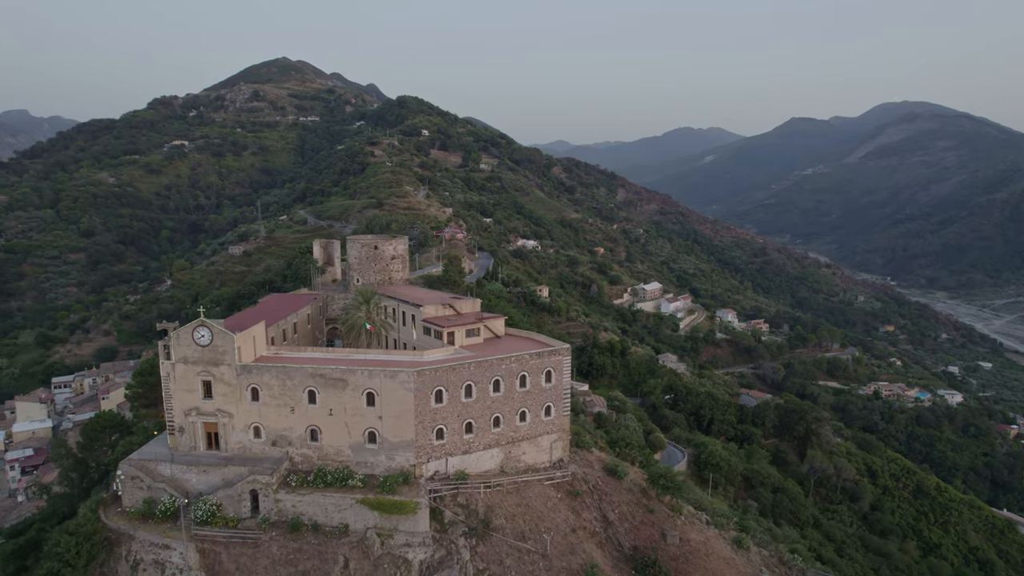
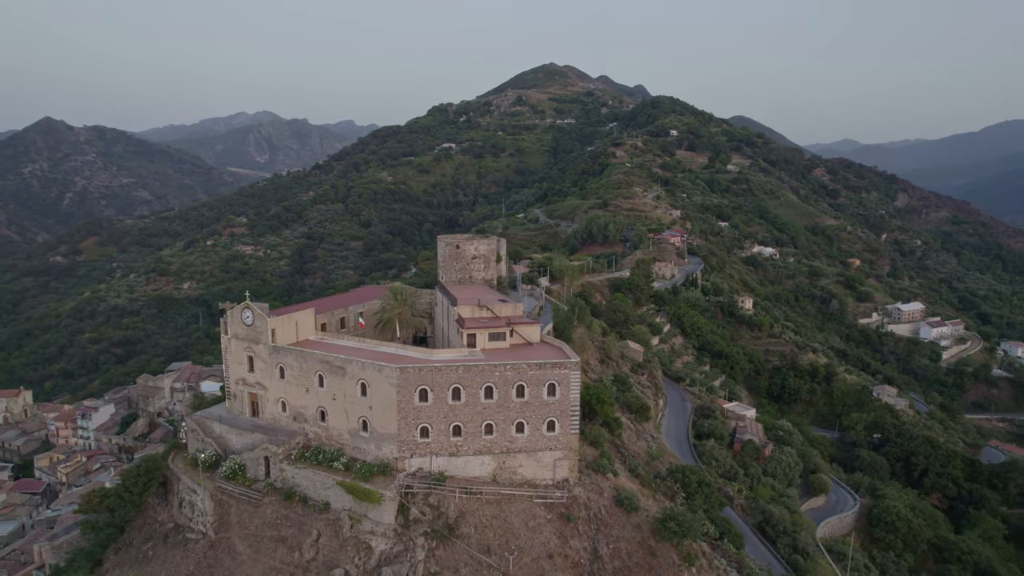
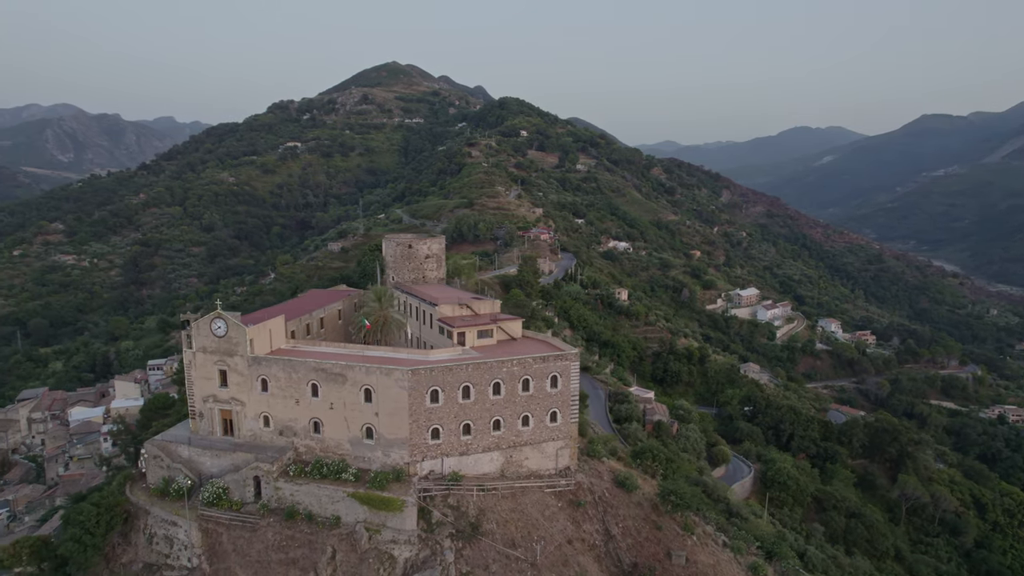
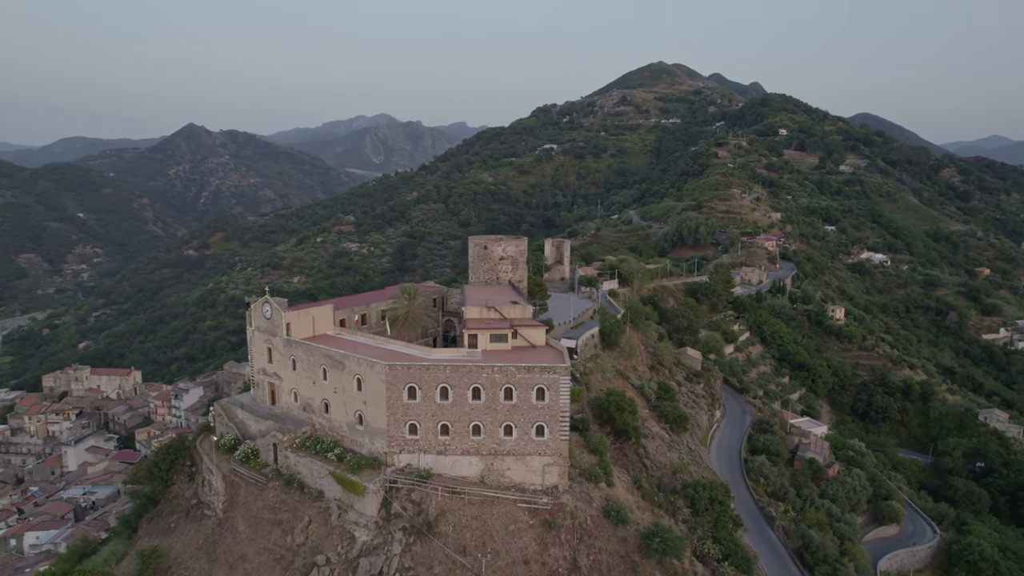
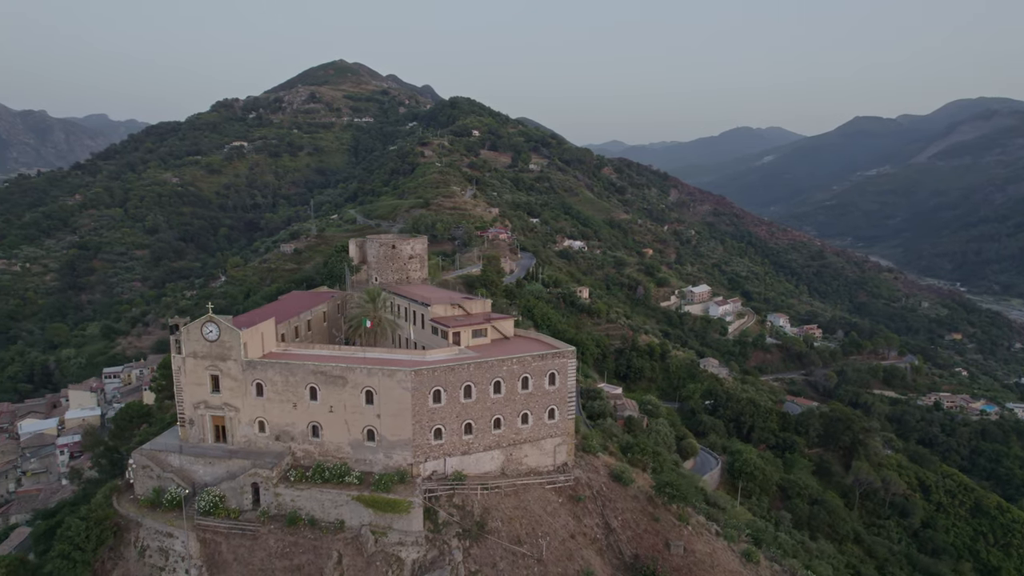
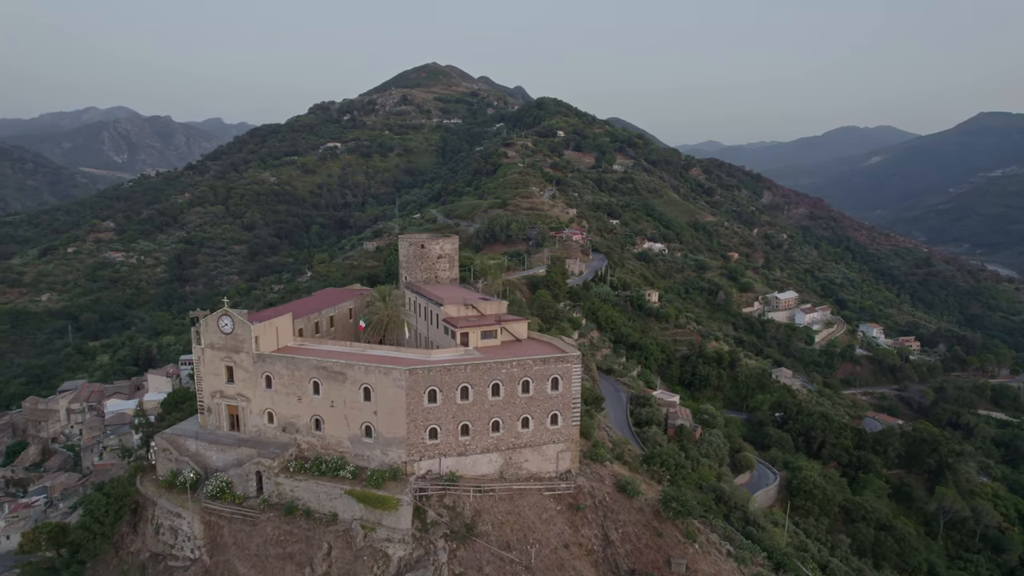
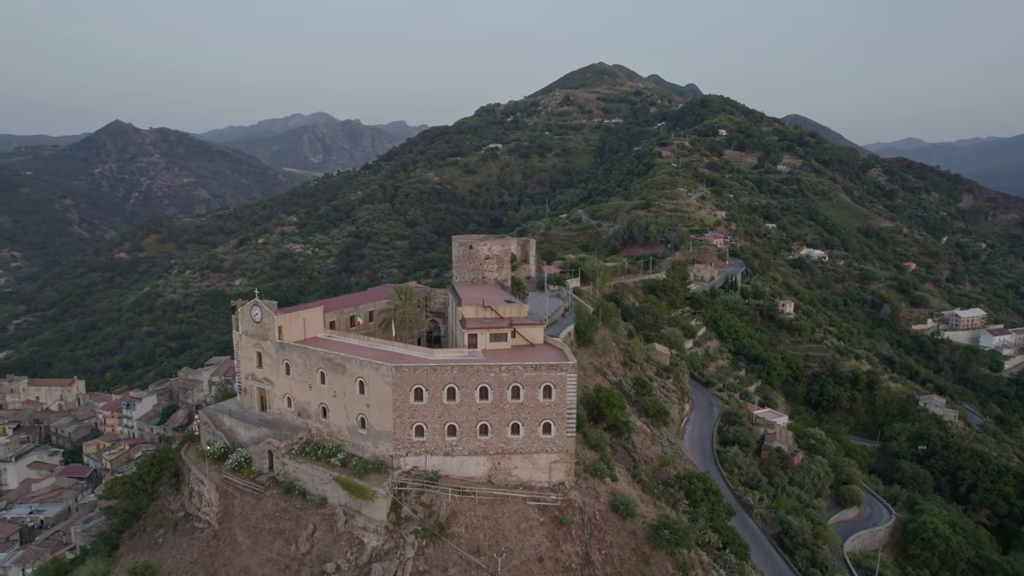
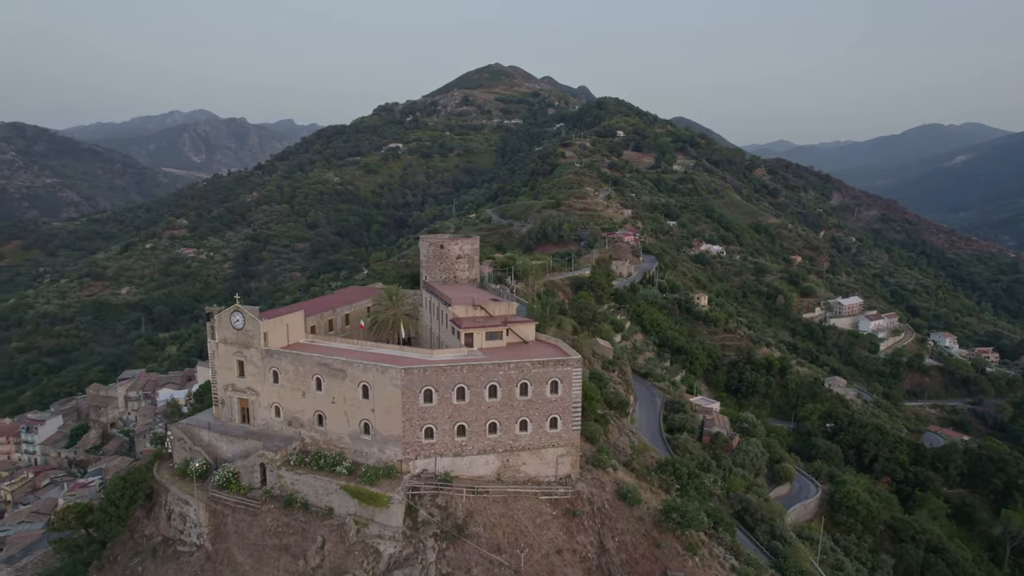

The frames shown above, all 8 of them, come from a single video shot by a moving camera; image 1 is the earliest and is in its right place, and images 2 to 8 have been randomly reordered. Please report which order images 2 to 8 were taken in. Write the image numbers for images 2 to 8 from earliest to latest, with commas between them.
5, 3, 6, 8, 2, 7, 4
